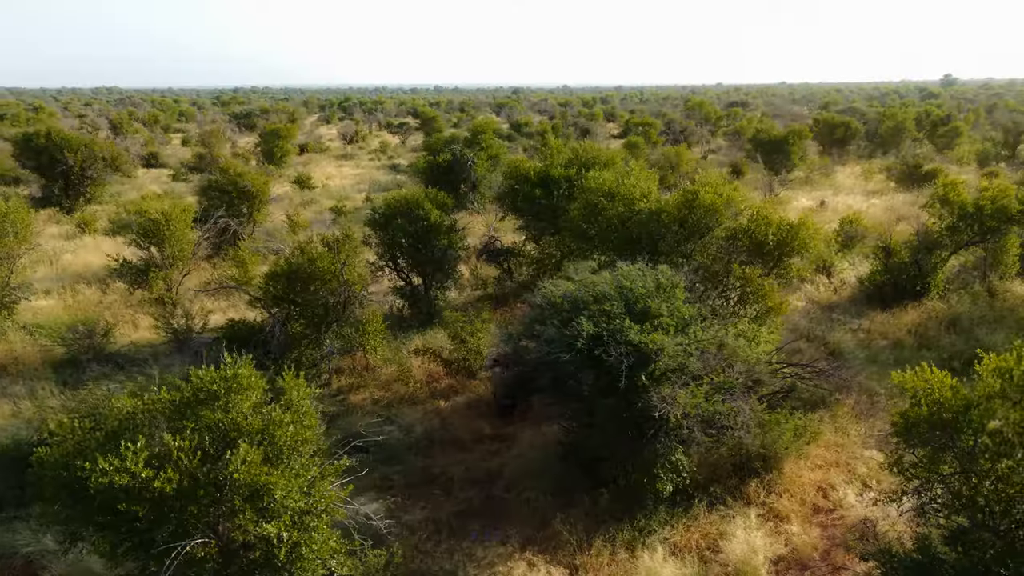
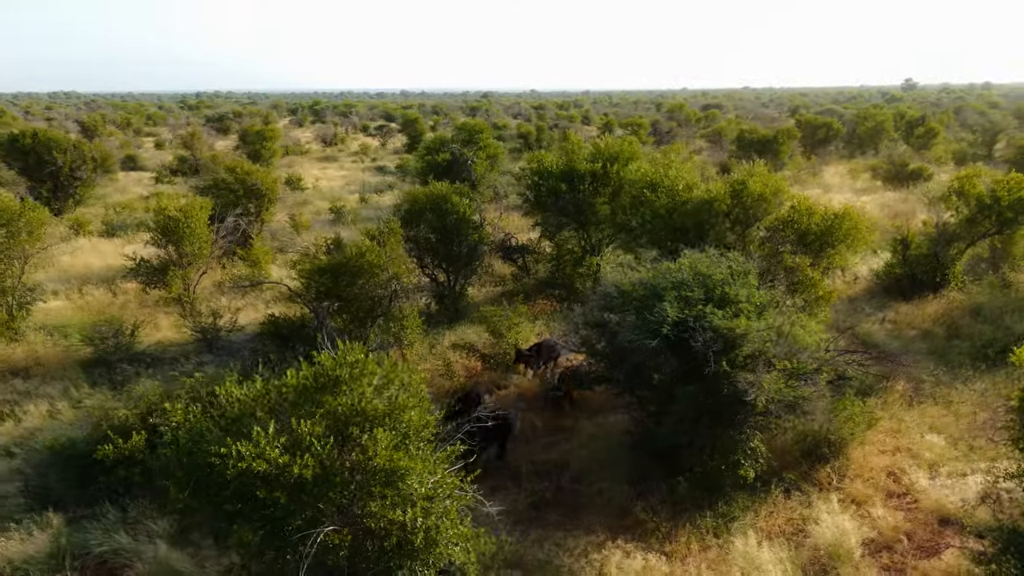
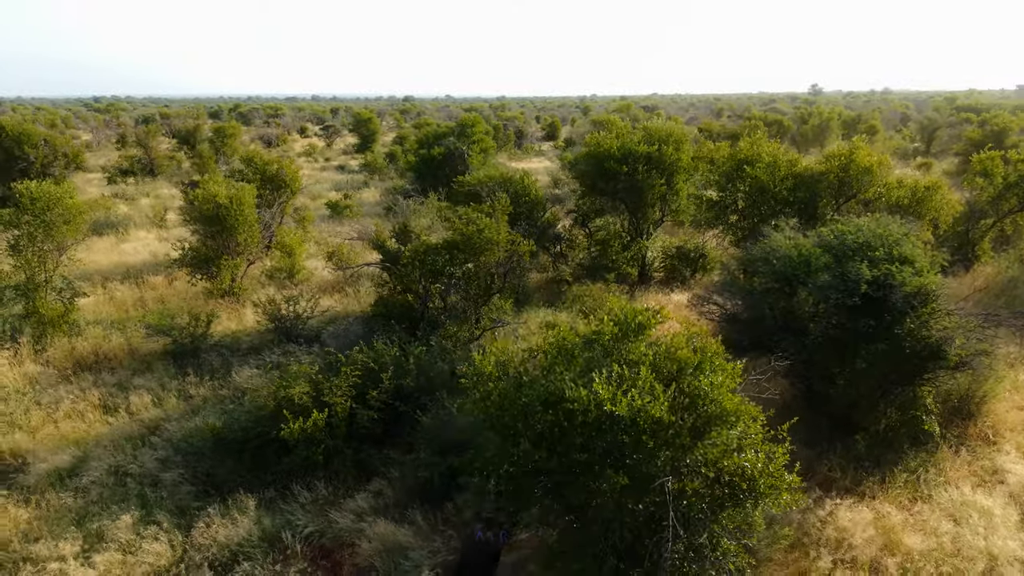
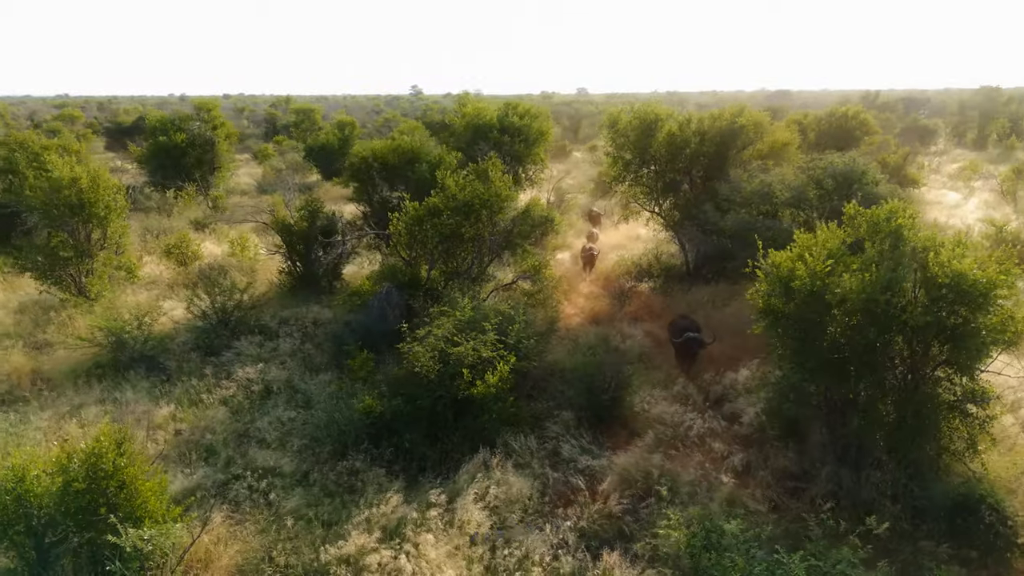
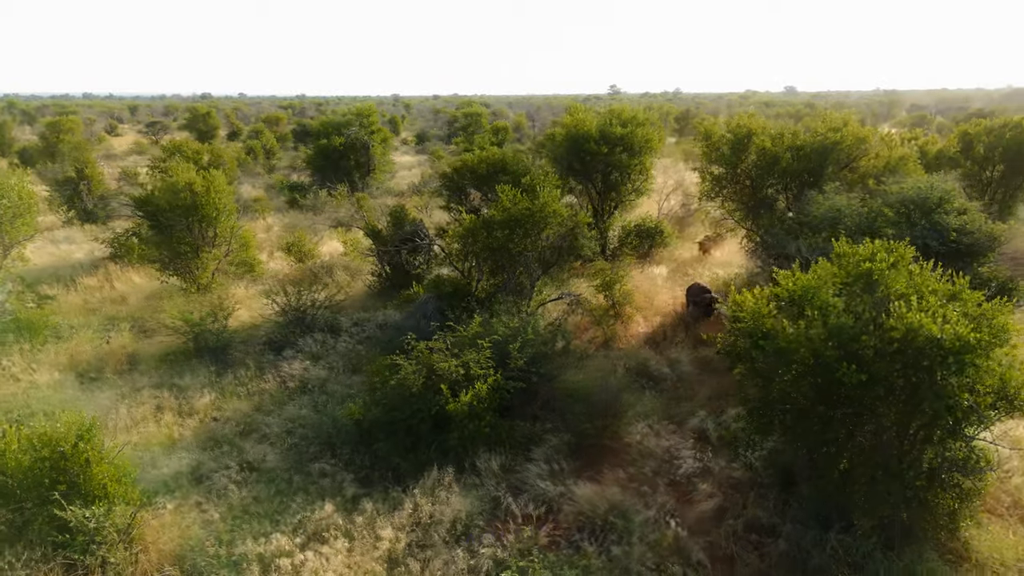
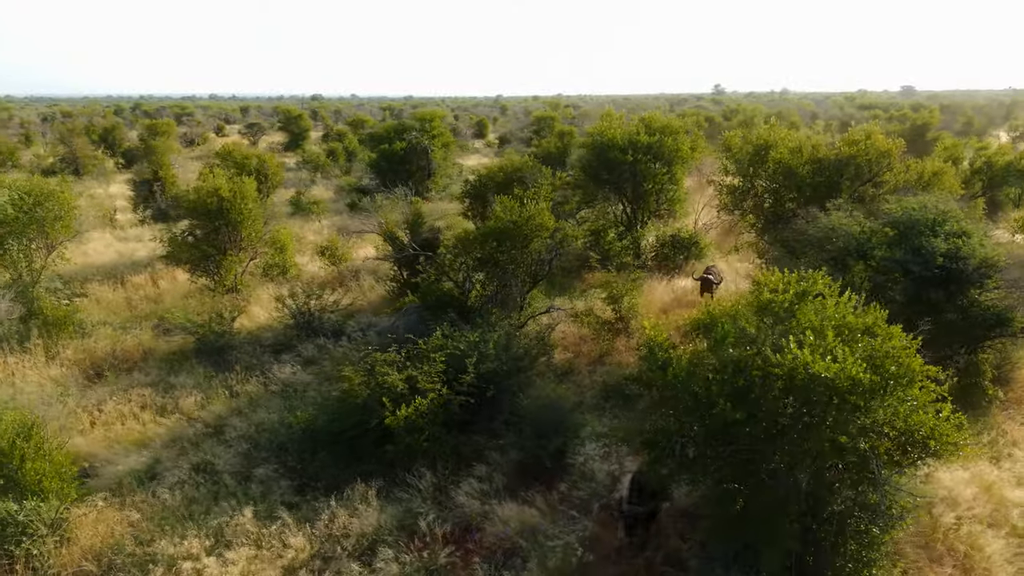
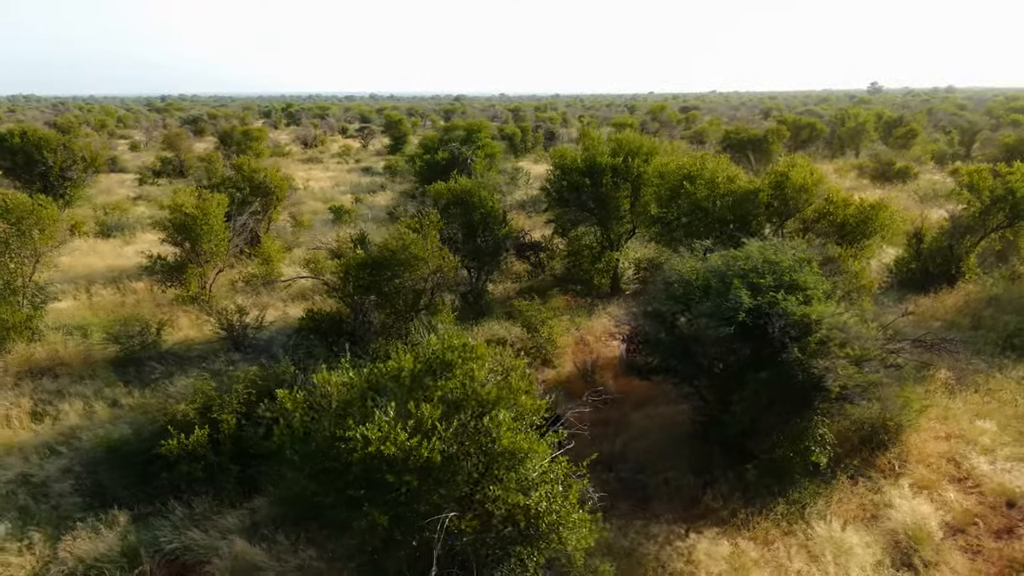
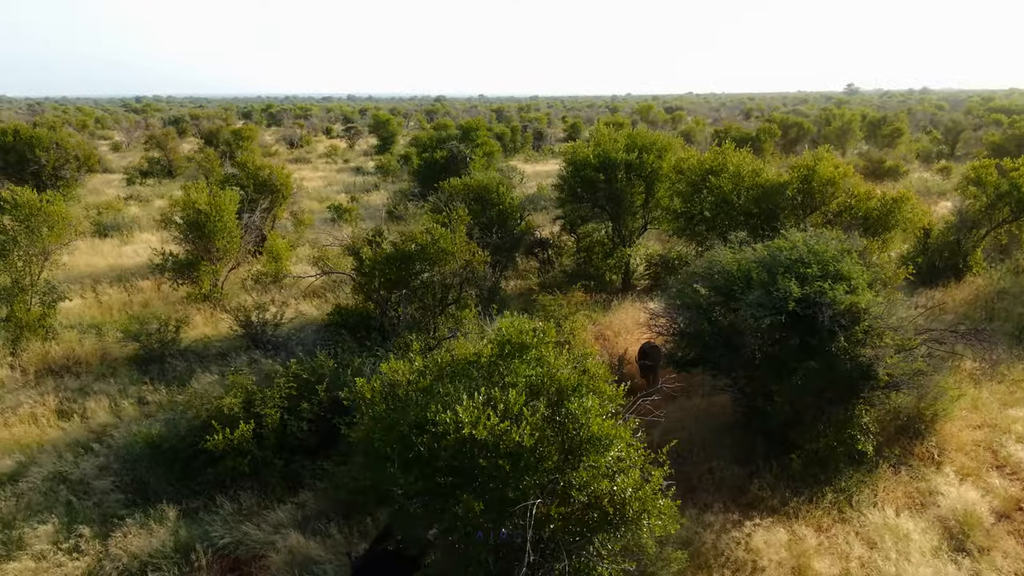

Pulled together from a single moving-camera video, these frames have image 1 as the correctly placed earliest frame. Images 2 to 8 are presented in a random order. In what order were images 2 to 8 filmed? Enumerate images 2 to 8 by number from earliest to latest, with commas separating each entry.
2, 7, 8, 3, 6, 5, 4
